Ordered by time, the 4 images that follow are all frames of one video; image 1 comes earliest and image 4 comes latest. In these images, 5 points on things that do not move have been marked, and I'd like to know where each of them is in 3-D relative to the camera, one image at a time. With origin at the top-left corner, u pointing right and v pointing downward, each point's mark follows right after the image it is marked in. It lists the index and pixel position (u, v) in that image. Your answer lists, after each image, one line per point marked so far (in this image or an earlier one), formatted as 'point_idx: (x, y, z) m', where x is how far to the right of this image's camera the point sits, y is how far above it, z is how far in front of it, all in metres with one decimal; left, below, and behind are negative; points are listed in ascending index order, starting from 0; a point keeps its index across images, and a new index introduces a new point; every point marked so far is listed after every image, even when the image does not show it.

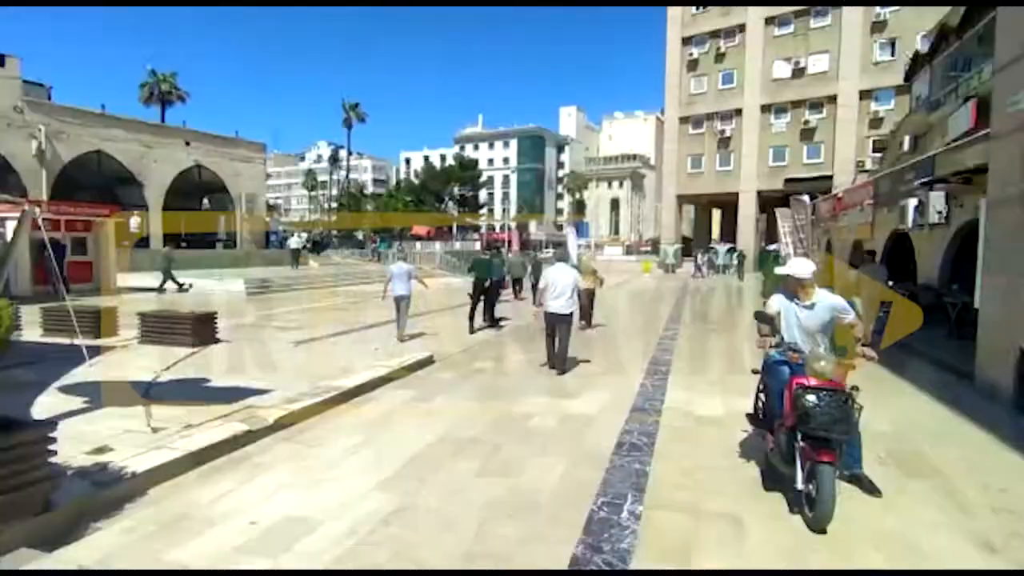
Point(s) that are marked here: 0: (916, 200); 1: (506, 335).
0: (+6.5, +1.4, +9.2) m
1: (-0.1, -0.9, +10.4) m
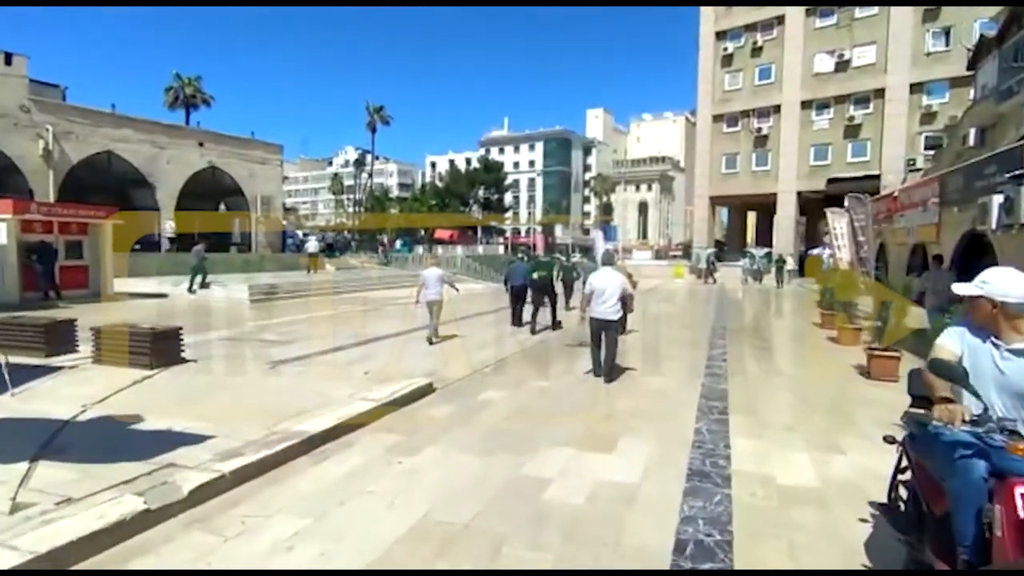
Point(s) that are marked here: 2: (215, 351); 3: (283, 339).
0: (+6.8, +1.3, +8.0) m
1: (+0.3, -1.0, +9.4) m
2: (-4.4, -1.0, +8.5) m
3: (-4.0, -0.9, +9.9) m
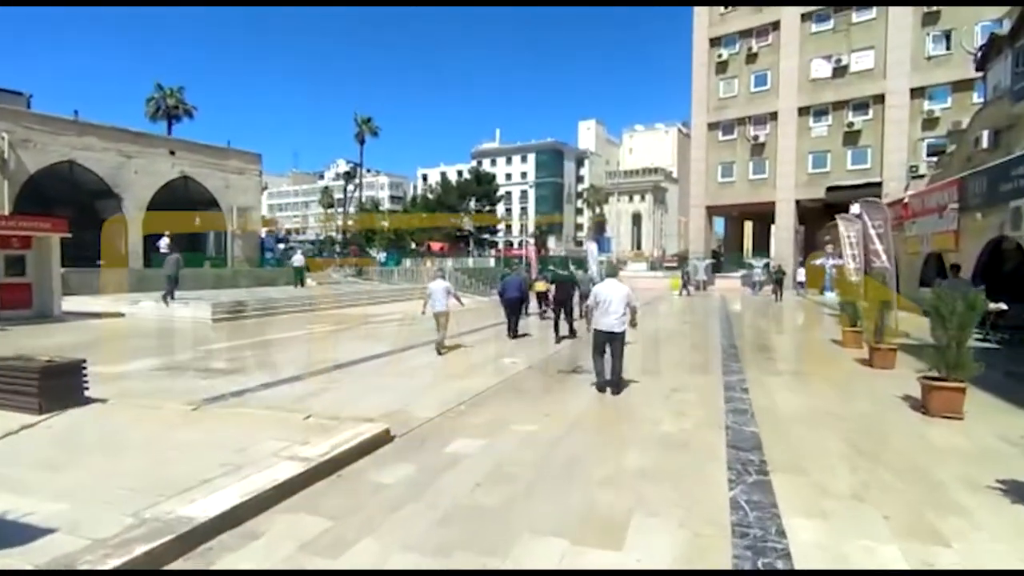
0: (+6.6, +1.1, +7.3) m
1: (+0.1, -1.3, +8.6) m
2: (-4.6, -1.2, +7.6) m
3: (-4.1, -1.1, +9.0) m
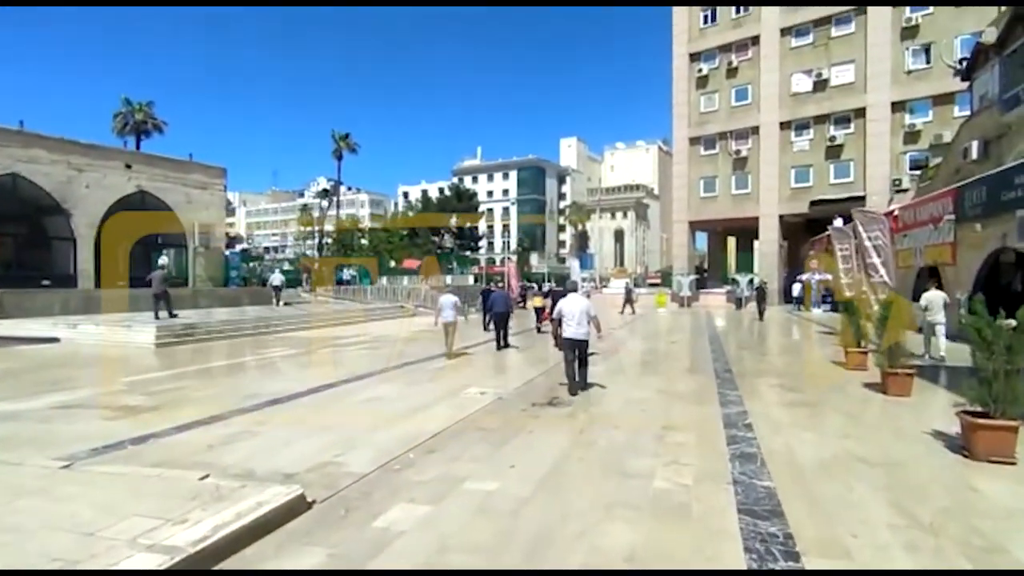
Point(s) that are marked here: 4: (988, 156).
0: (+6.2, +0.9, +6.9) m
1: (-0.3, -1.5, +7.9) m
2: (-4.9, -1.5, +6.8) m
3: (-4.5, -1.5, +8.1) m
4: (+9.4, +2.6, +11.5) m
